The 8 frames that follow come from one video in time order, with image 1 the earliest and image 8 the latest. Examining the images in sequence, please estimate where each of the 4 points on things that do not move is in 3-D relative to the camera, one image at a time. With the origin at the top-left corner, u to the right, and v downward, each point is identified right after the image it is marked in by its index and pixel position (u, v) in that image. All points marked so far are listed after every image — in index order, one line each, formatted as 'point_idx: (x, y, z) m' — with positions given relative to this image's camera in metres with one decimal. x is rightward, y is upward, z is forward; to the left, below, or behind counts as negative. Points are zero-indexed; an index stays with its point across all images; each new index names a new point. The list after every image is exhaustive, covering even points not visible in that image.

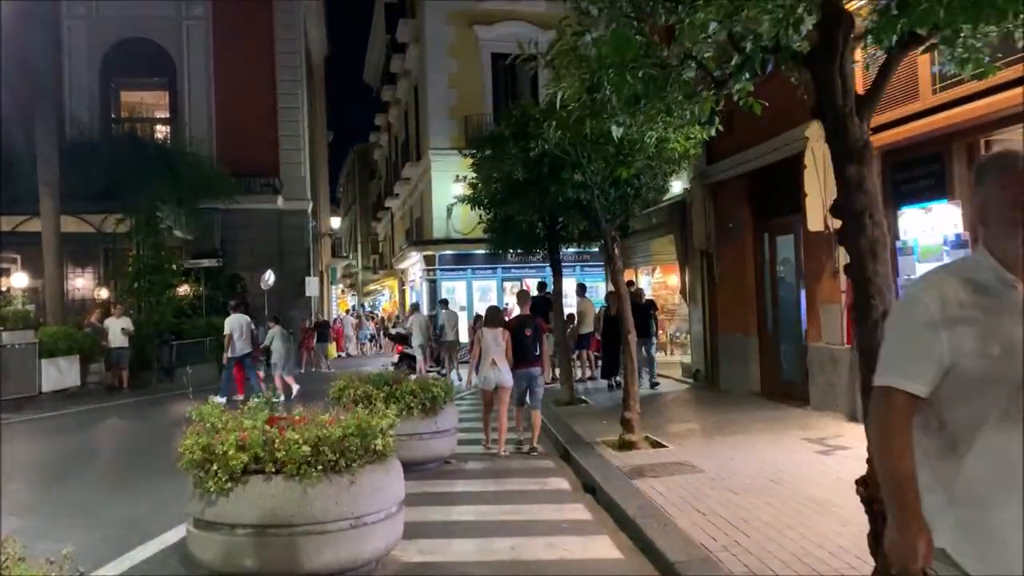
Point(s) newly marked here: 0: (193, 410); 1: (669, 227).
0: (-2.0, -0.7, +5.5) m
1: (+2.9, +1.1, +16.0) m
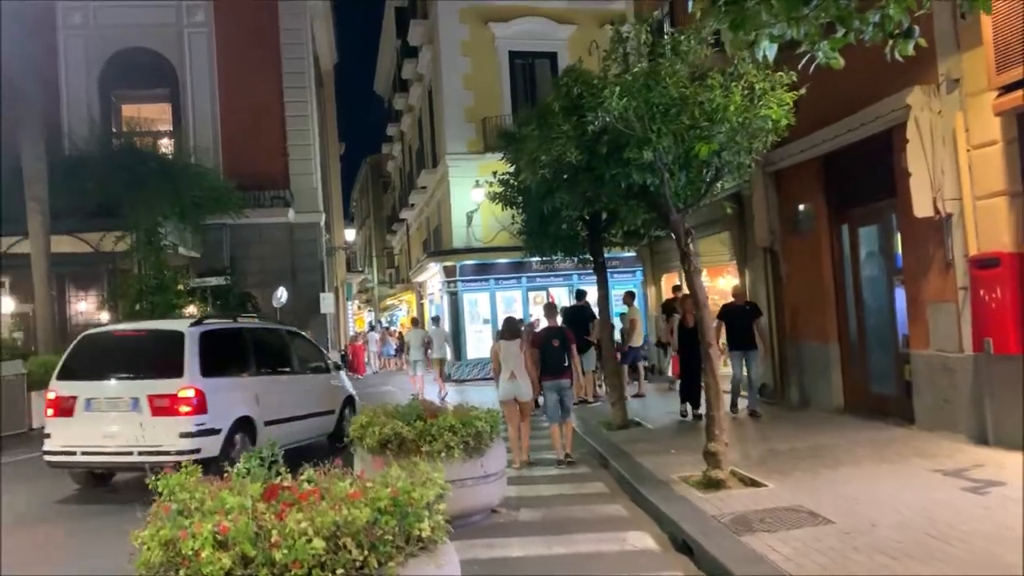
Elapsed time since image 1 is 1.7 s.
0: (-1.6, -0.8, +3.8) m
1: (+3.5, +1.1, +14.2) m
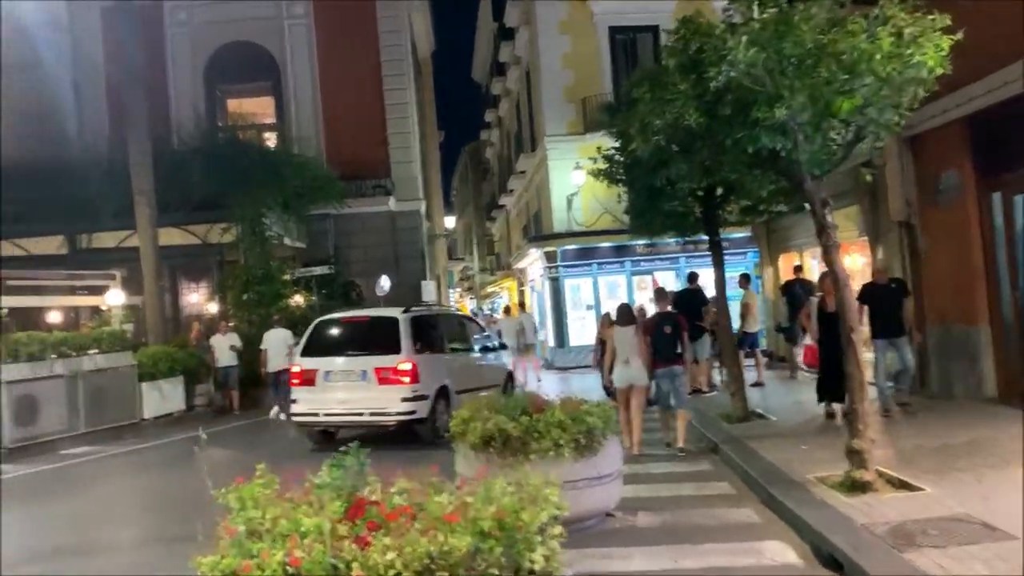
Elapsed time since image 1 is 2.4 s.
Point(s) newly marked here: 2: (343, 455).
0: (-1.1, -0.8, +3.3) m
1: (+5.1, +1.4, +13.0) m
2: (-0.7, -0.7, +3.6) m
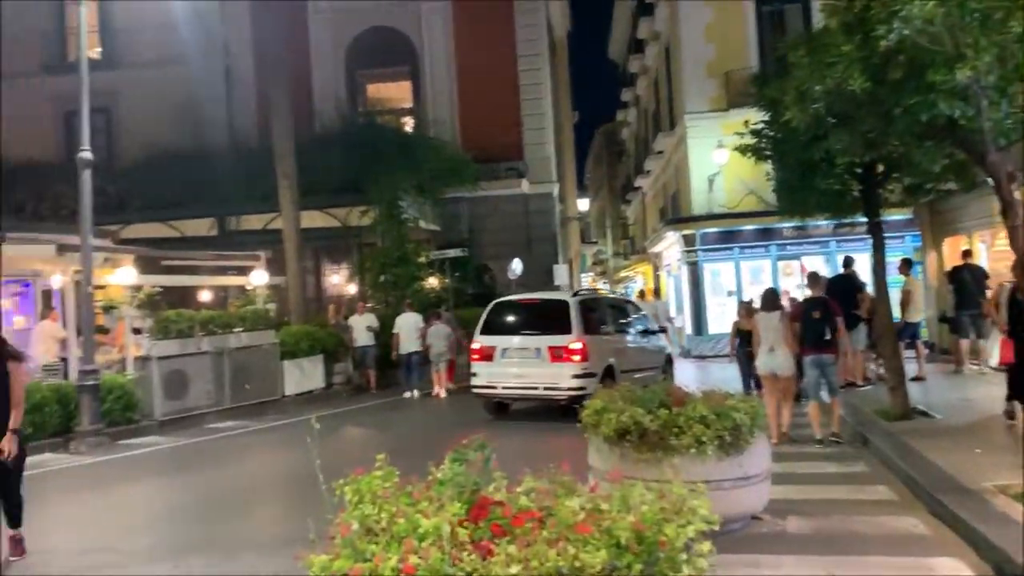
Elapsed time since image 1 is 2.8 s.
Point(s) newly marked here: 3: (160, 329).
0: (-0.6, -0.7, +3.1) m
1: (+7.0, +1.5, +11.7) m
2: (-0.2, -0.6, +3.4) m
3: (-4.7, -0.5, +11.6) m
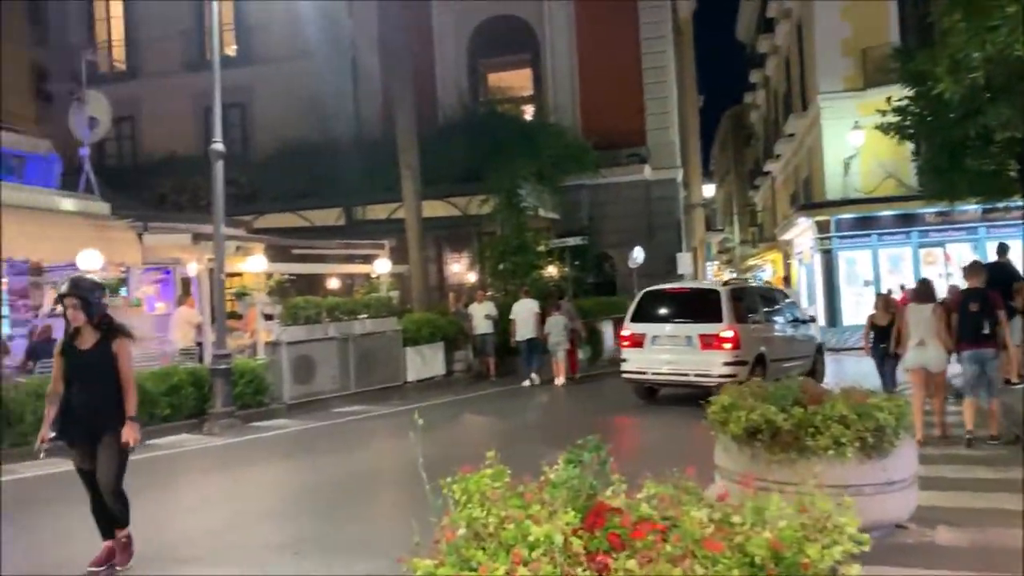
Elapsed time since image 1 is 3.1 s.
0: (-0.2, -0.6, +2.9) m
1: (+8.6, +1.7, +10.4) m
2: (+0.3, -0.6, +3.1) m
3: (-3.0, -0.4, +11.9) m
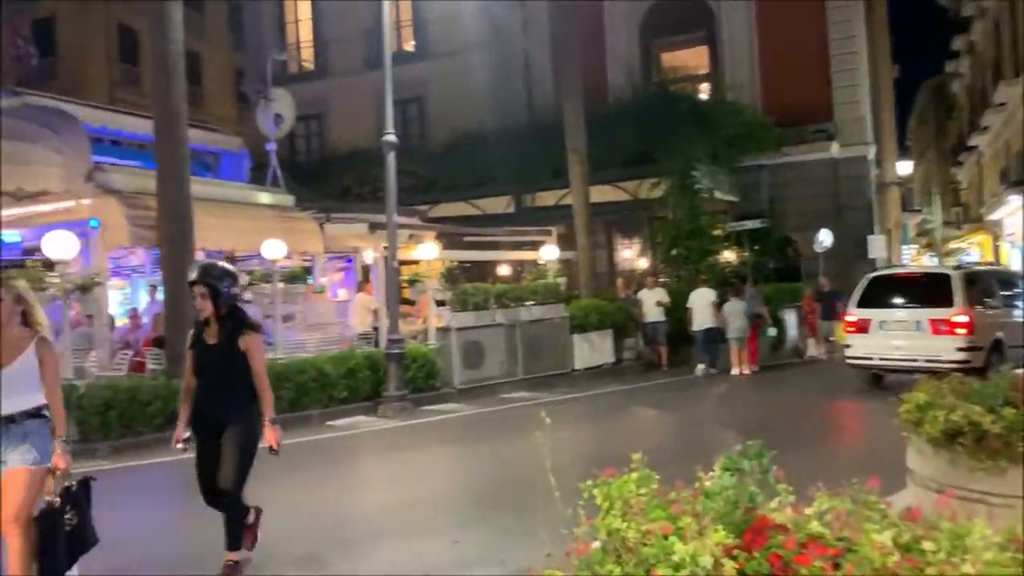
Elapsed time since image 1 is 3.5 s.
0: (+0.2, -0.6, +2.6) m
1: (+10.3, +1.8, +8.2) m
2: (+0.7, -0.5, +2.8) m
3: (-0.7, -0.2, +12.1) m
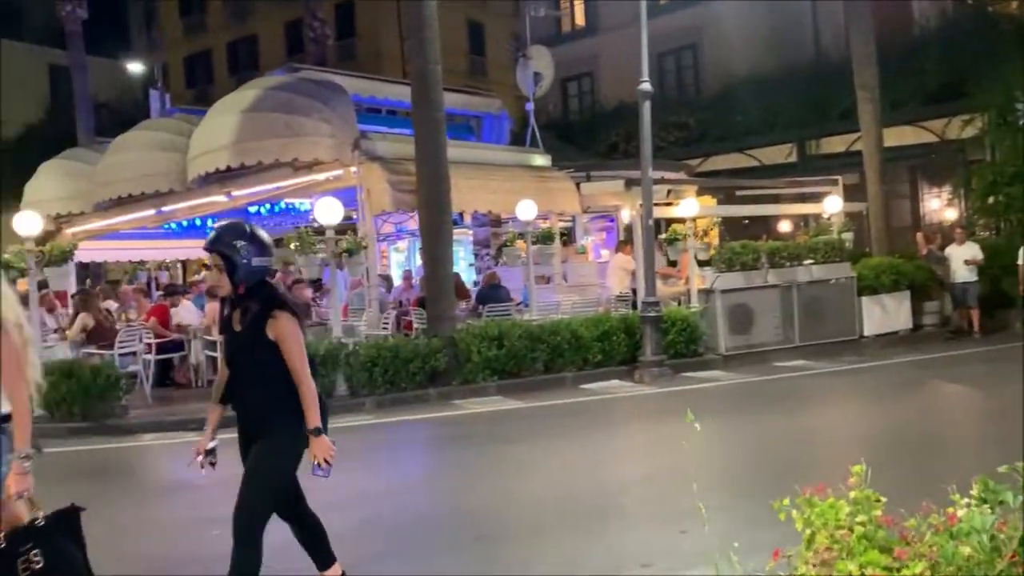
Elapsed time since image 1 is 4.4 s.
0: (+0.7, -0.5, +2.0) m
1: (+11.9, +2.2, +3.9) m
2: (+1.2, -0.4, +2.0) m
3: (+2.8, +0.4, +11.2) m
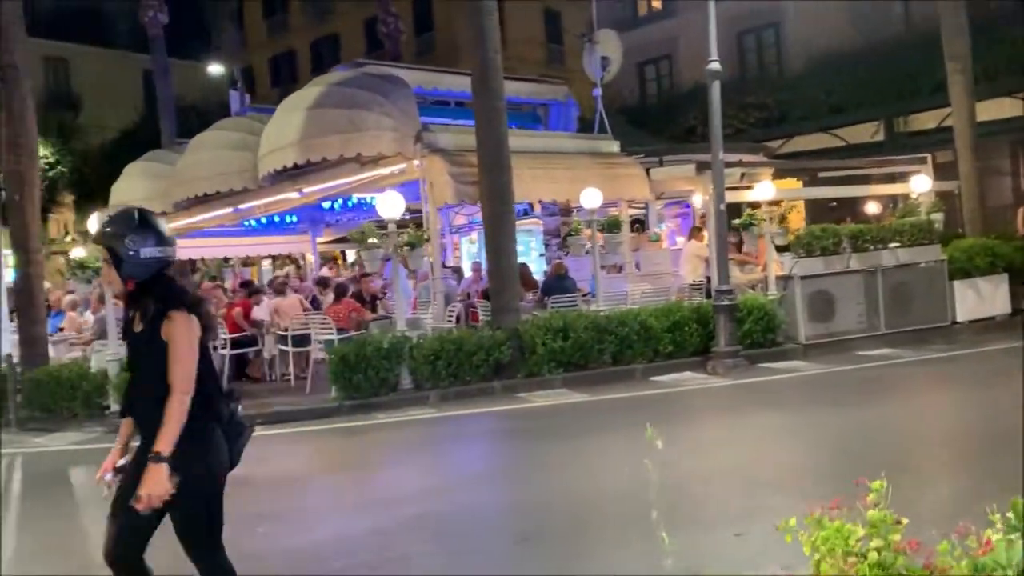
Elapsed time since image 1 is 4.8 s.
0: (+0.6, -0.5, +1.8) m
1: (+12.0, +2.4, +2.5) m
2: (+1.2, -0.4, +1.7) m
3: (+3.6, +0.5, +10.8) m
